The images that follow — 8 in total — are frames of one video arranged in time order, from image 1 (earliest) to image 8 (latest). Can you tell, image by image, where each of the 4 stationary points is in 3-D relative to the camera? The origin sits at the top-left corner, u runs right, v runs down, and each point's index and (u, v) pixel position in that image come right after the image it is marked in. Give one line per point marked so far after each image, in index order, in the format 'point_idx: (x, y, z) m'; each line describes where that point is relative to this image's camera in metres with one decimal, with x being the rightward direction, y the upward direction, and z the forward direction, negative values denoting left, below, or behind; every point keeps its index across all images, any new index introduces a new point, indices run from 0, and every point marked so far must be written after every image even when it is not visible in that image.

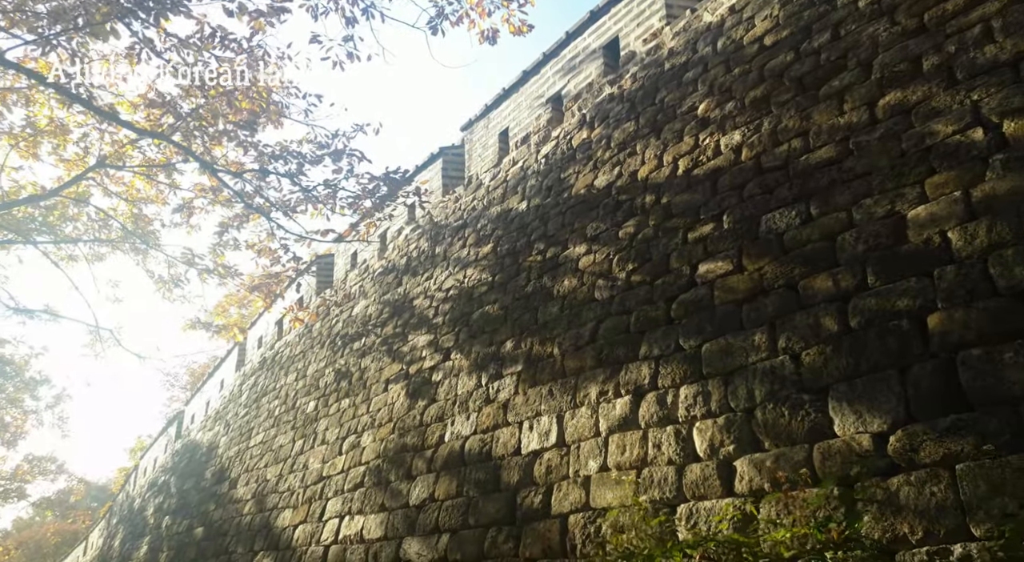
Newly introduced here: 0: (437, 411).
0: (-0.5, -0.9, +4.3) m
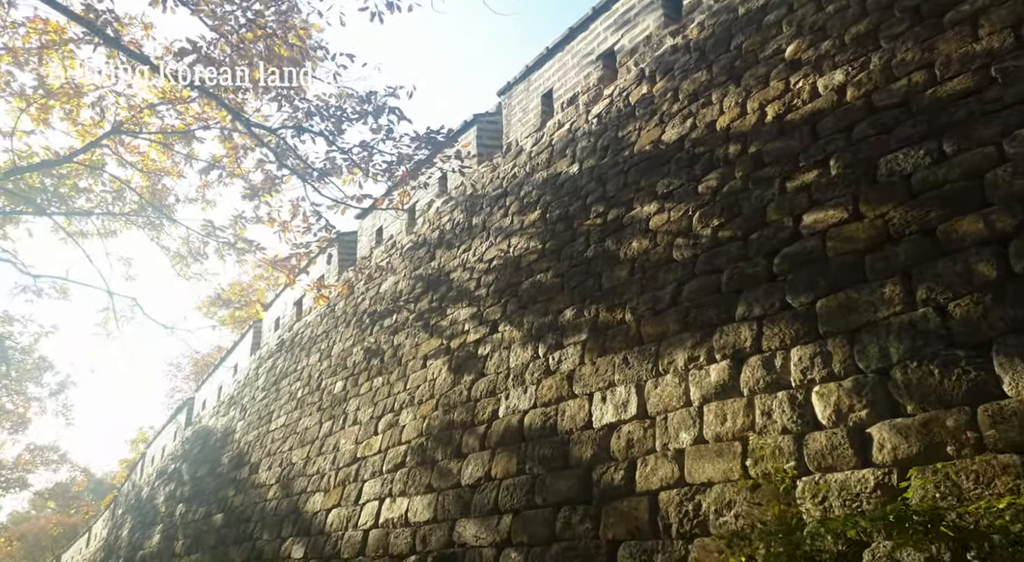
0: (-0.2, -0.7, +4.1) m
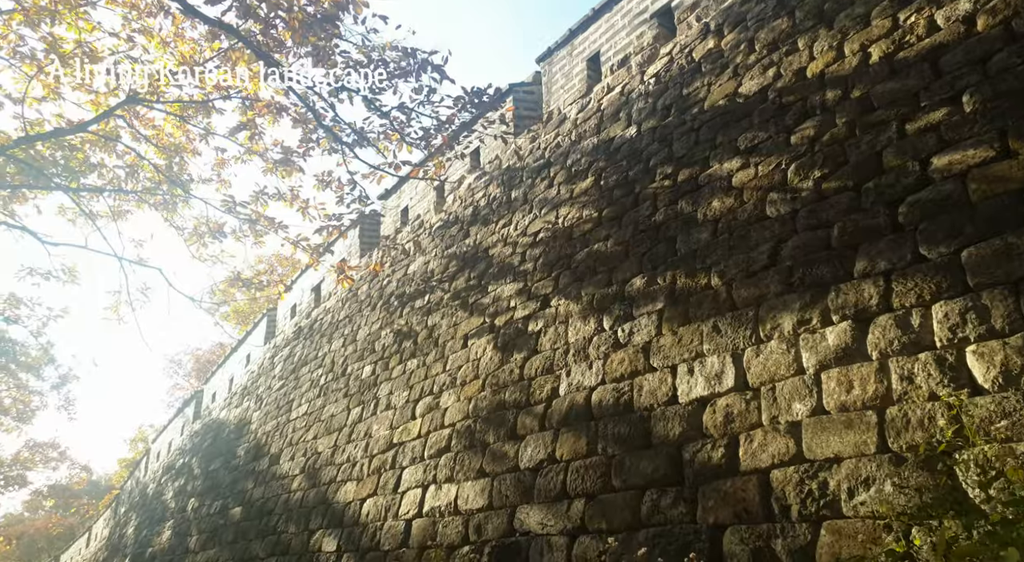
0: (+0.2, -0.5, +3.7) m
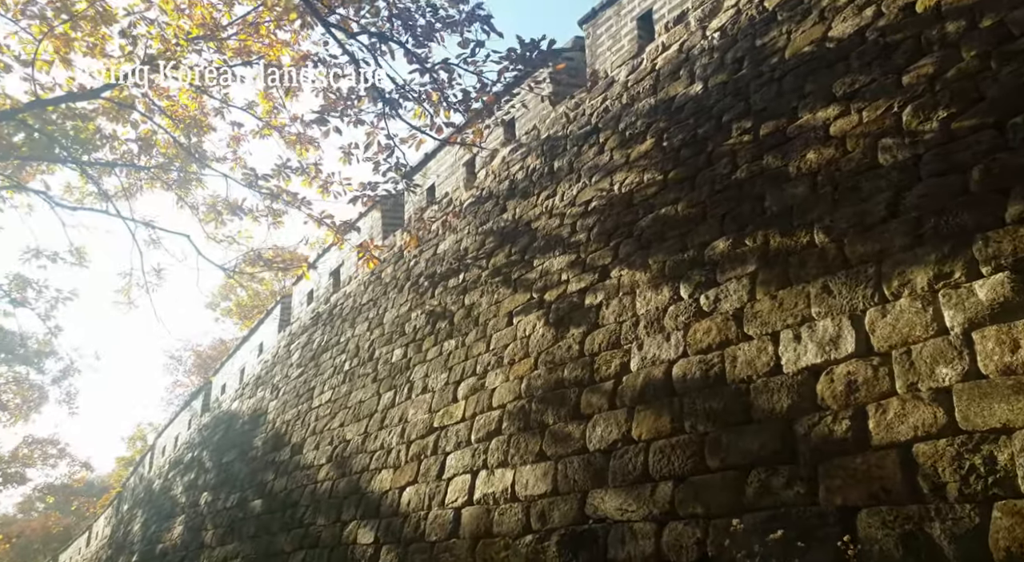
0: (+0.6, -0.3, +3.4) m
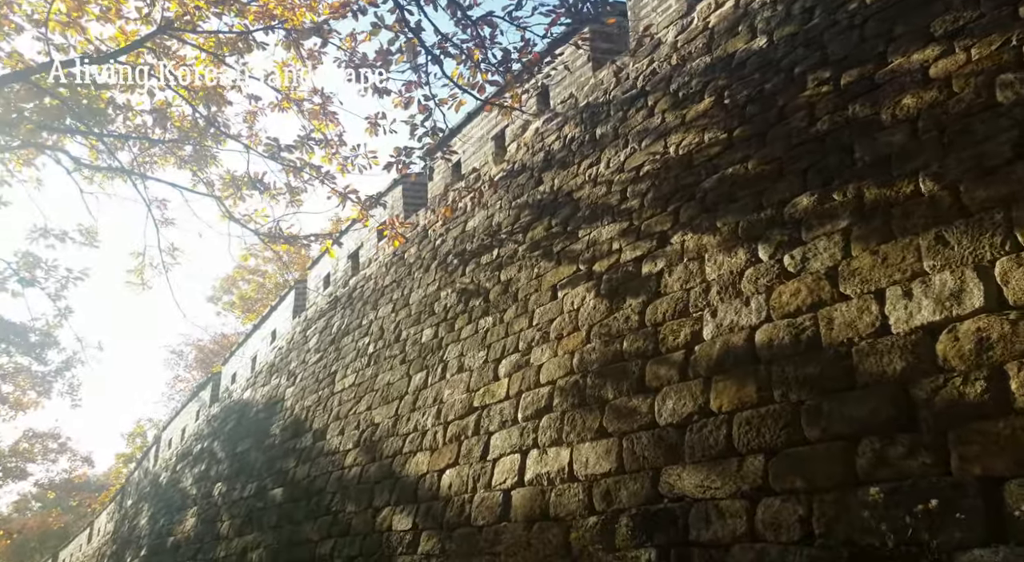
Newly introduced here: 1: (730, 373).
0: (+0.9, -0.1, +3.2) m
1: (+1.0, -0.4, +2.7) m
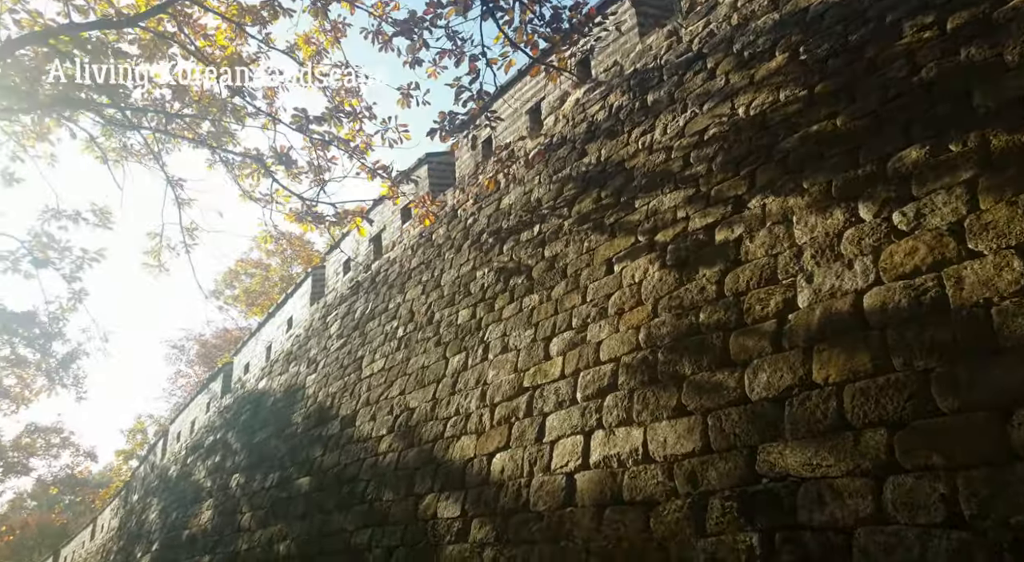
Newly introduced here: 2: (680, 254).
0: (+1.2, 0.0, +2.9) m
1: (+1.4, -0.3, +2.5) m
2: (+1.0, +0.2, +3.4) m
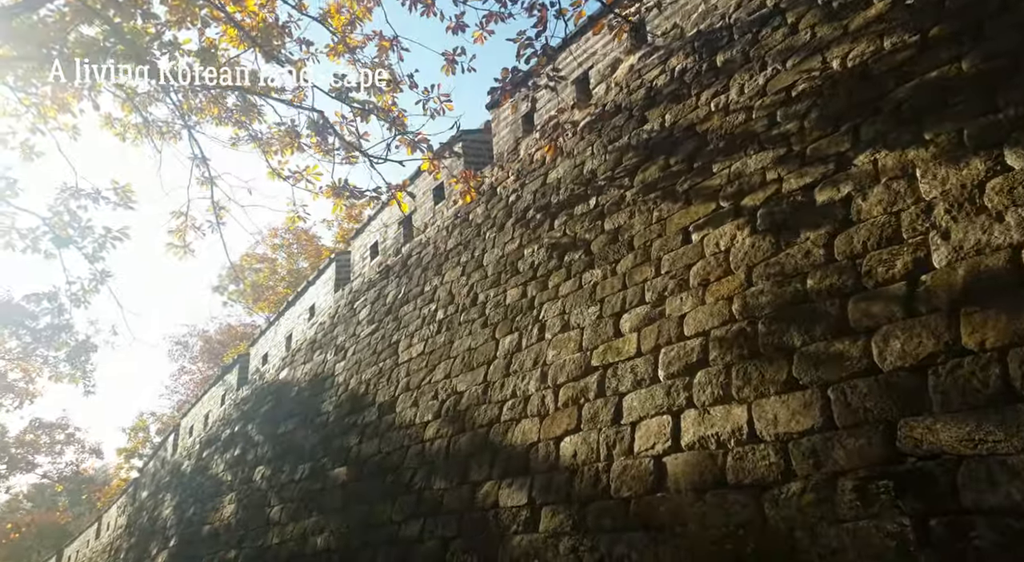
0: (+1.6, +0.2, +2.6) m
1: (+1.8, -0.1, +2.2) m
2: (+1.4, +0.3, +3.1) m
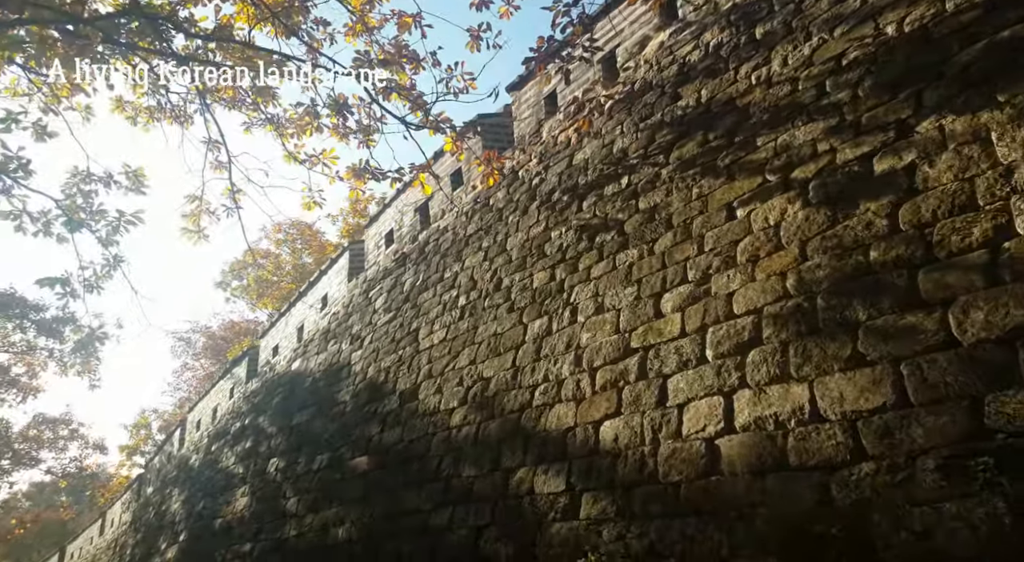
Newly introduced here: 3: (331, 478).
0: (+1.9, +0.4, +2.5) m
1: (+2.0, 0.0, +2.1) m
2: (+1.6, +0.5, +3.0) m
3: (-1.7, -1.8, +5.5) m
